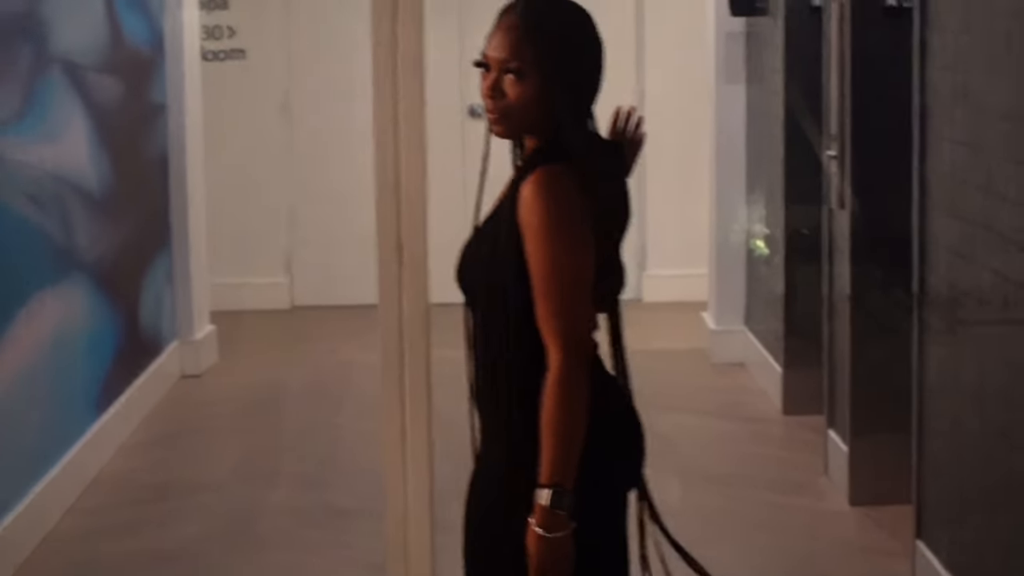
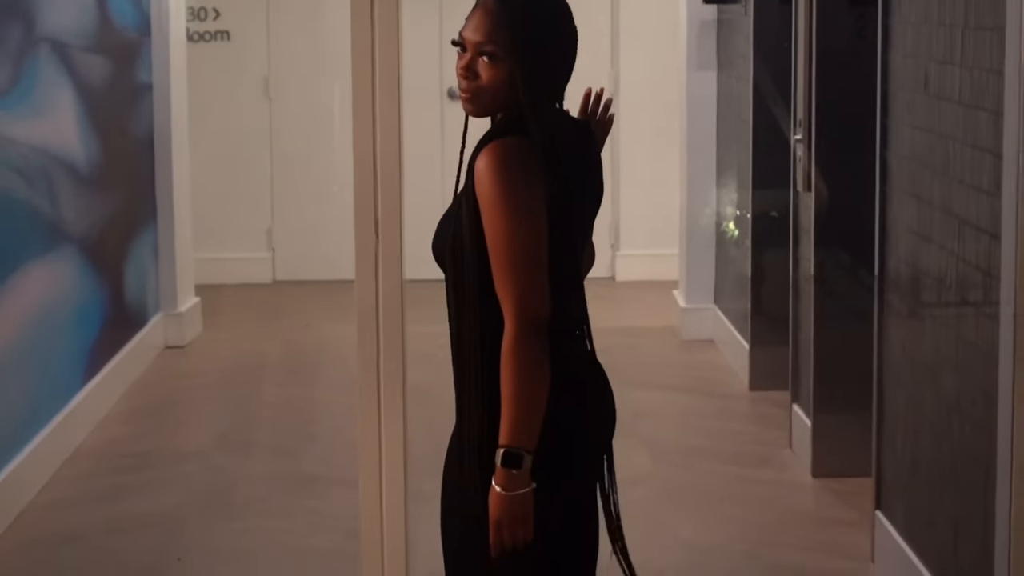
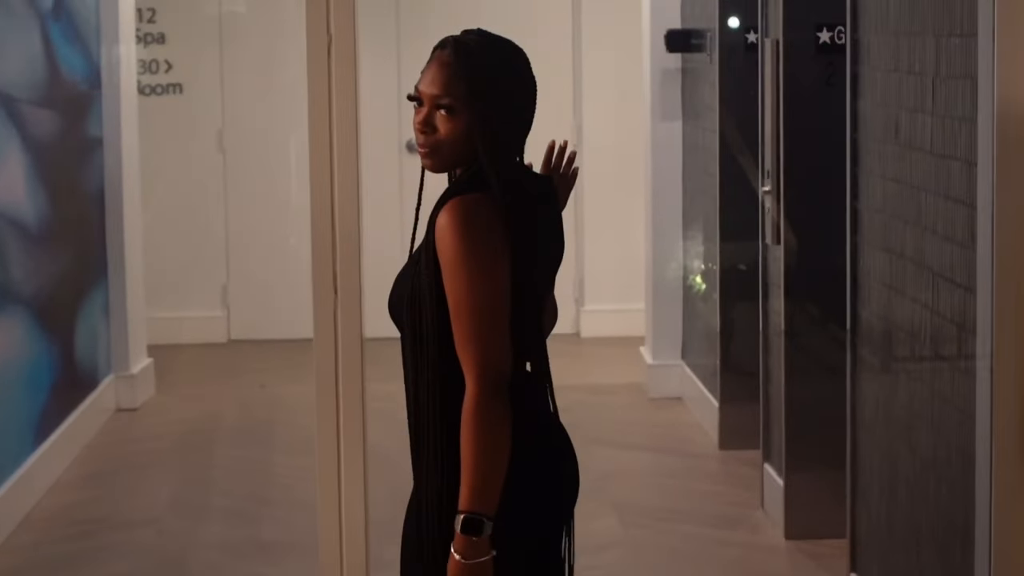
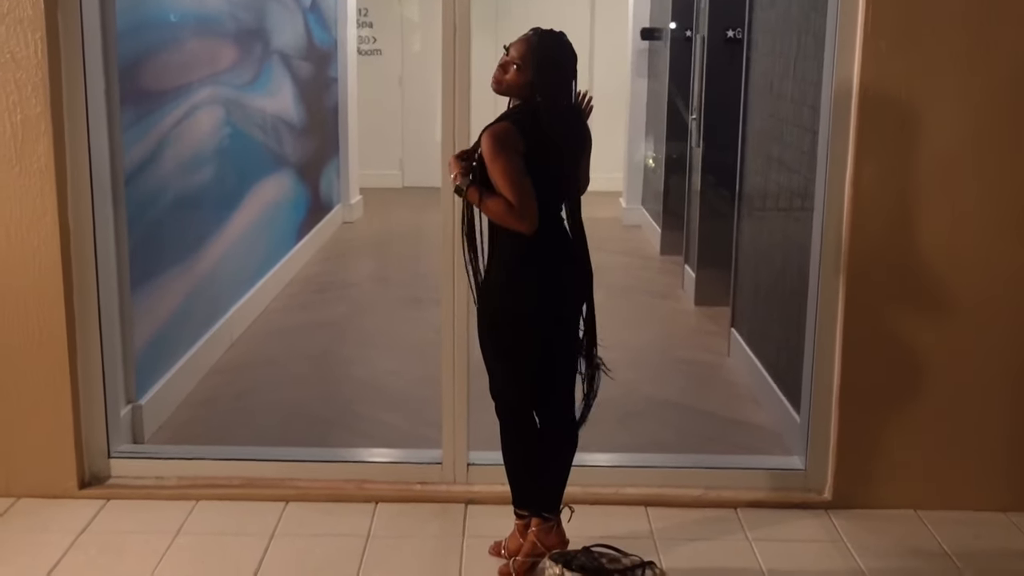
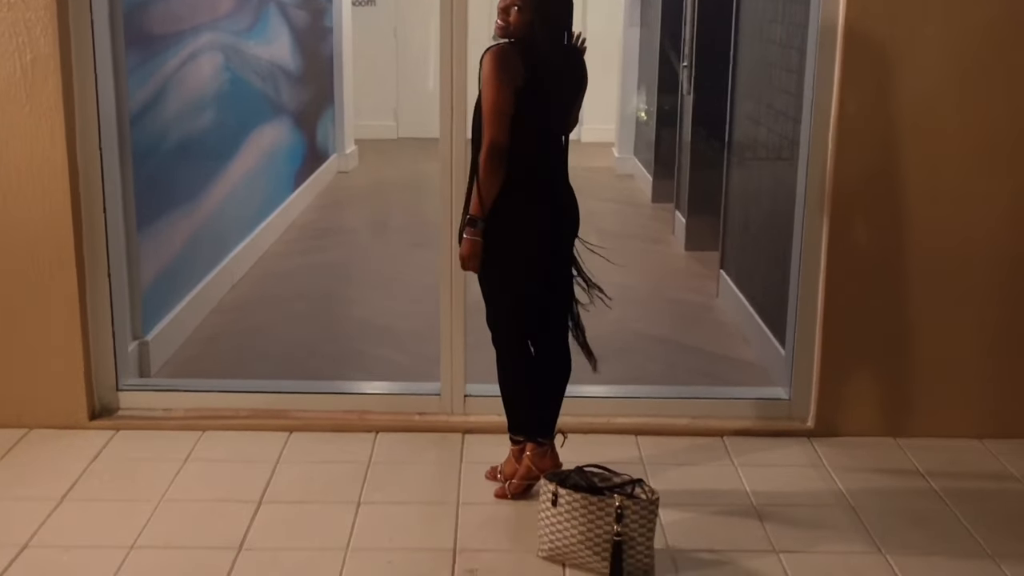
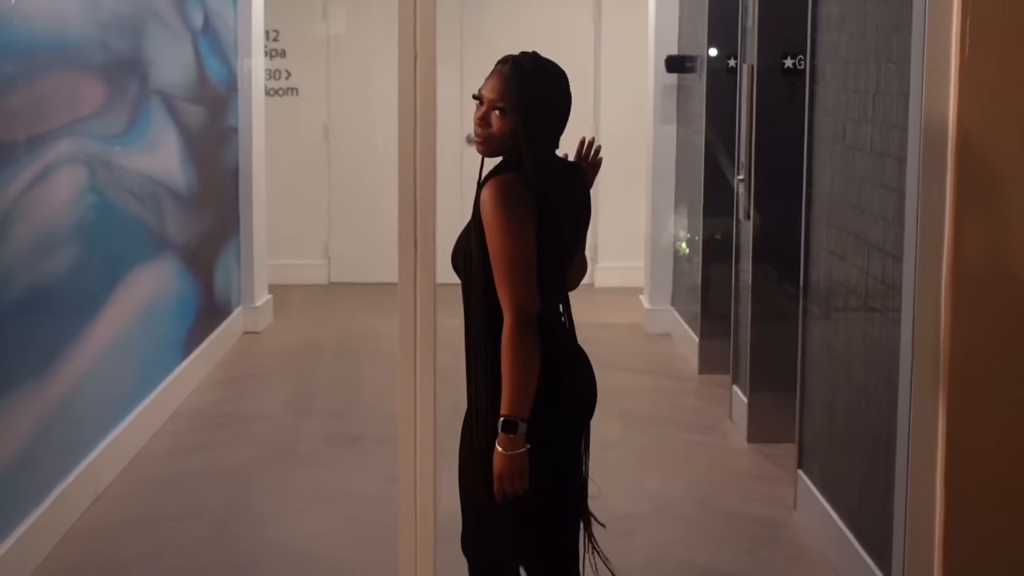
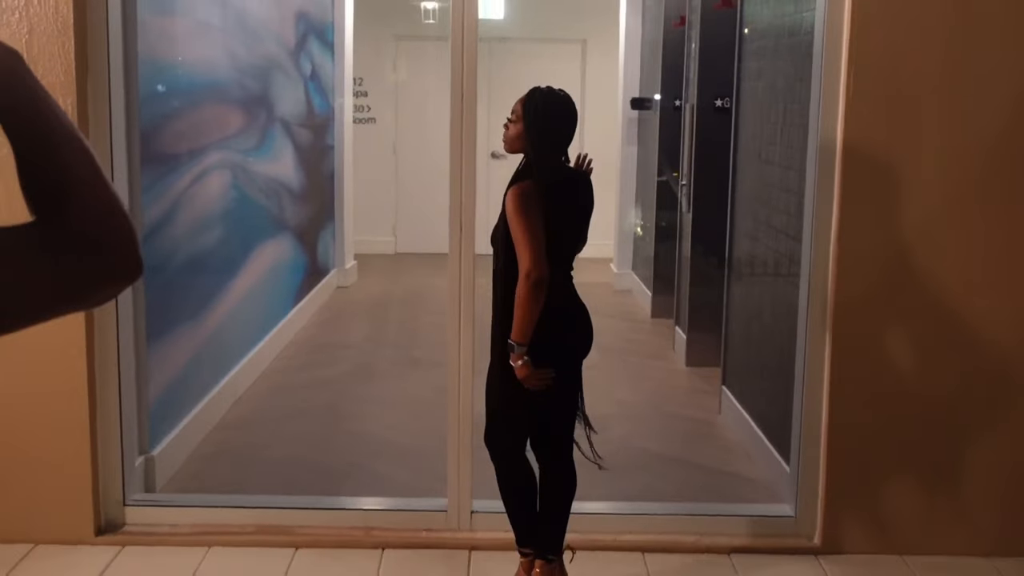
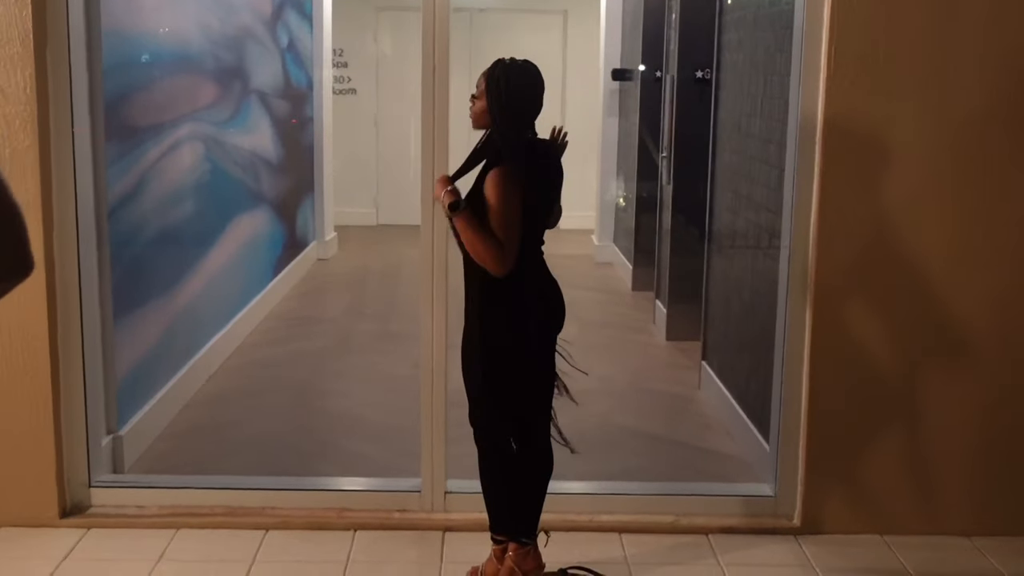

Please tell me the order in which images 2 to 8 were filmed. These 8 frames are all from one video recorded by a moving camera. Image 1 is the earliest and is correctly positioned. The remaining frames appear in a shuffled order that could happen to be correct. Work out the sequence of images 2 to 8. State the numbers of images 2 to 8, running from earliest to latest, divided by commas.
3, 2, 6, 7, 8, 4, 5
